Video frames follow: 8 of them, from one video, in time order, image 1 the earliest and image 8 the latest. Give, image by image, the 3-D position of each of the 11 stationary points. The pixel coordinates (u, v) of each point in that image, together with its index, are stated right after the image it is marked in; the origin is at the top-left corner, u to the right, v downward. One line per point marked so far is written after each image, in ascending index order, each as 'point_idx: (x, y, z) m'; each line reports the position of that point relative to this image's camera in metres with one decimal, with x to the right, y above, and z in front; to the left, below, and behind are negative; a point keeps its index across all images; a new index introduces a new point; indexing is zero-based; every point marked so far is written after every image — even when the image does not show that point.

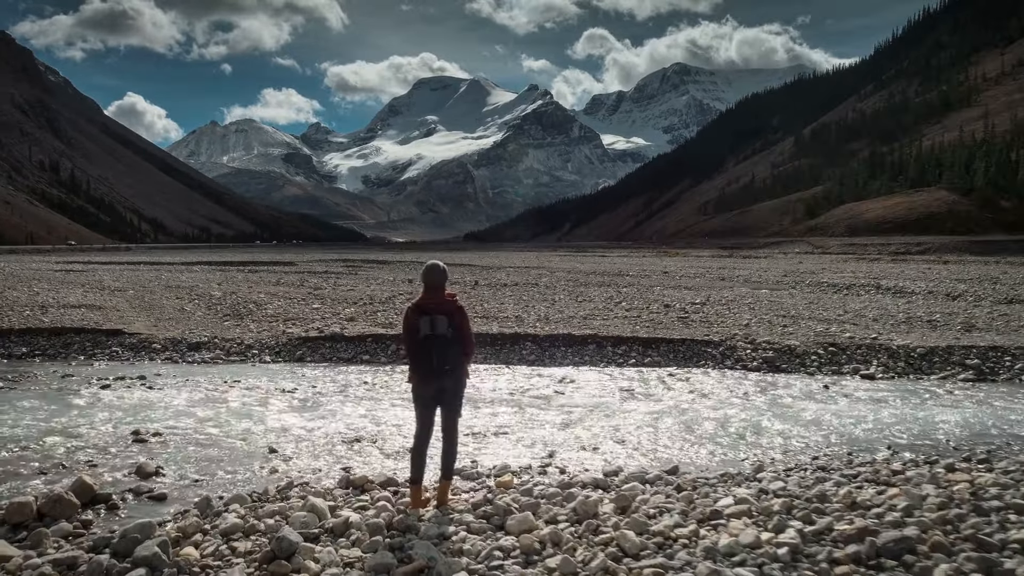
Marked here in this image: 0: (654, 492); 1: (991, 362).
0: (+0.6, -1.1, +4.0) m
1: (+5.5, -0.8, +8.9) m
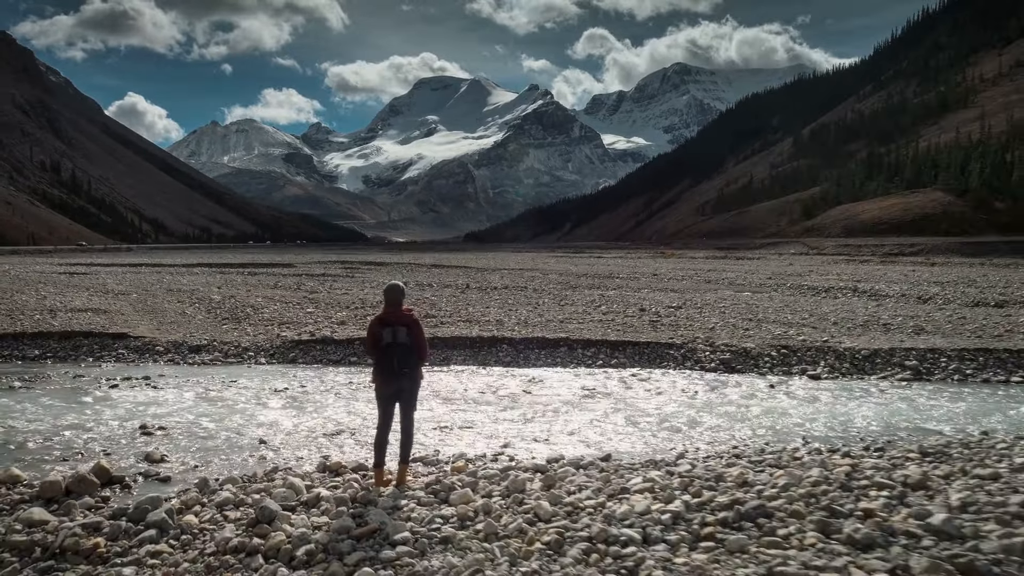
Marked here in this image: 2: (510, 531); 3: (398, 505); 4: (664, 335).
0: (+0.3, -1.2, +4.7) m
1: (+5.2, -0.9, +9.6) m
2: (0.0, -1.2, +3.6) m
3: (-0.7, -1.2, +3.9) m
4: (+2.2, -0.7, +11.1) m
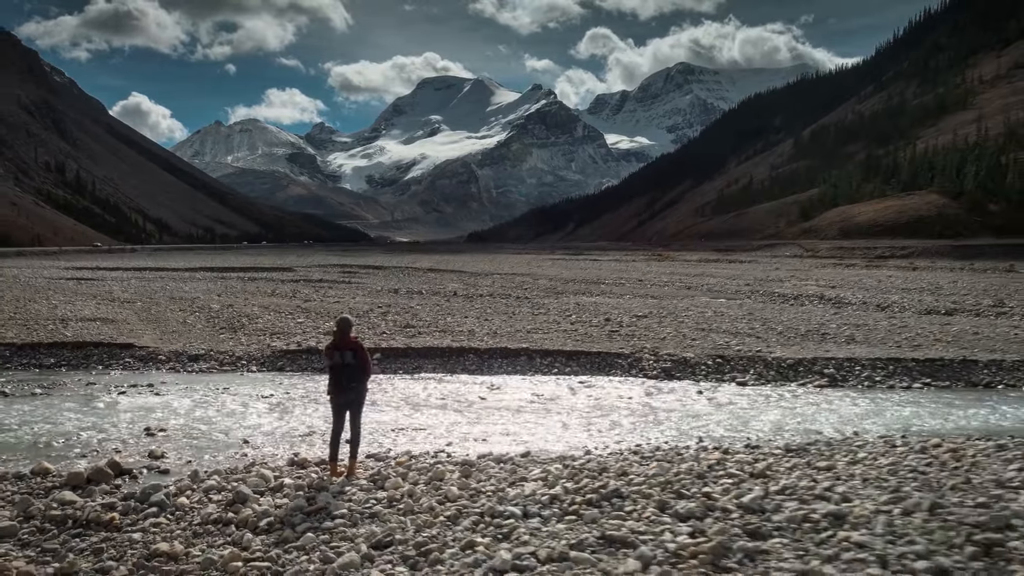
0: (-0.2, -1.4, +5.9) m
1: (+4.7, -1.2, +10.8) m
2: (-0.6, -1.4, +4.8) m
3: (-1.2, -1.4, +5.1) m
4: (+1.6, -0.9, +12.3) m
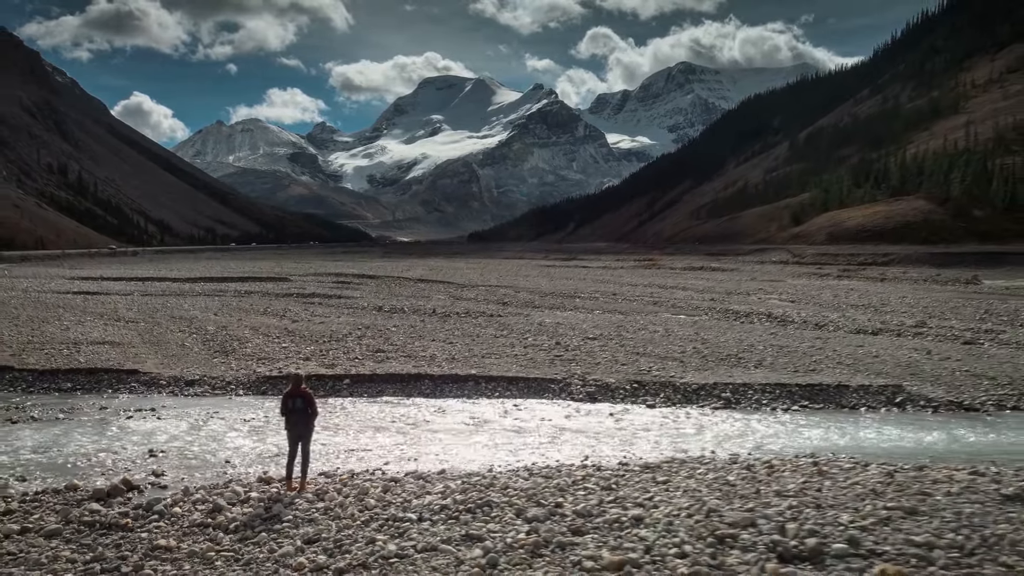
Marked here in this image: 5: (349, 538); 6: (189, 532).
0: (-1.1, -2.0, +7.9) m
1: (+3.8, -1.8, +12.8) m
2: (-1.5, -2.0, +6.8) m
3: (-2.1, -2.0, +7.1) m
4: (+0.7, -1.5, +14.3) m
5: (-1.3, -2.1, +6.3) m
6: (-2.8, -2.1, +6.5) m
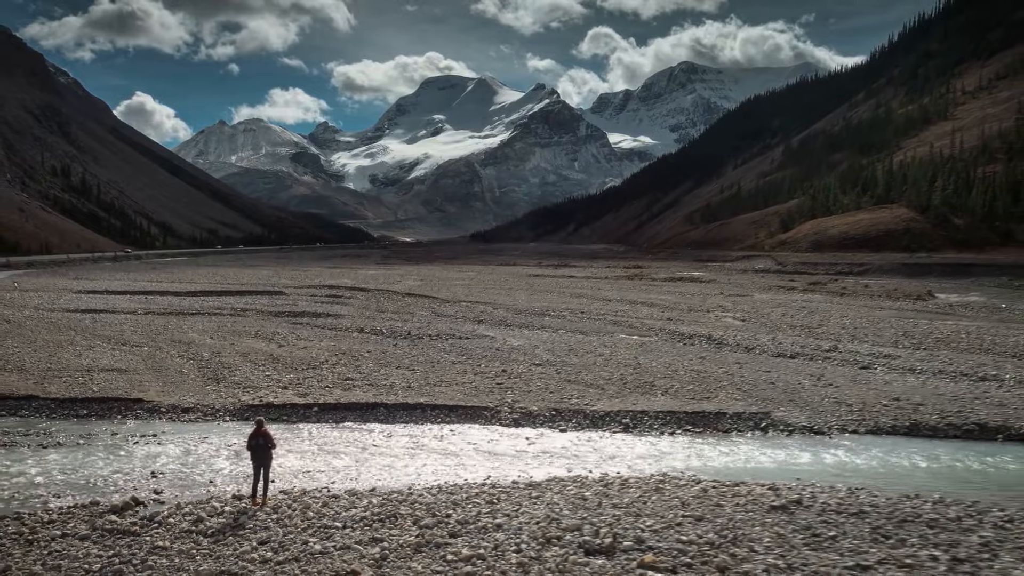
0: (-2.4, -2.9, +10.6) m
1: (+2.5, -2.7, +15.5) m
2: (-2.7, -3.0, +9.5) m
3: (-3.4, -3.0, +9.8) m
4: (-0.5, -2.5, +17.0) m
5: (-2.6, -3.0, +9.0) m
6: (-4.0, -3.0, +9.3) m
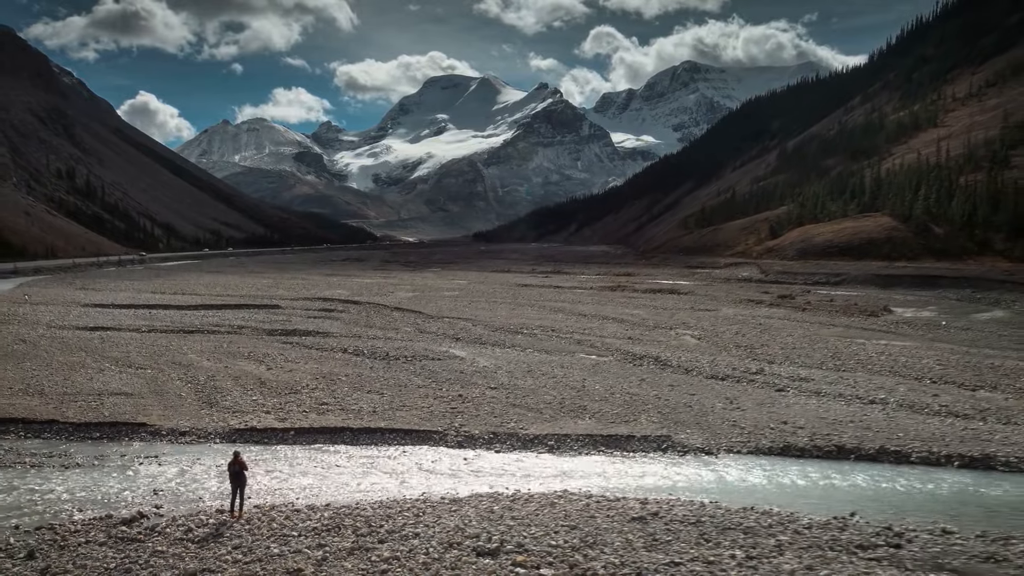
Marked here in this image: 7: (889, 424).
0: (-3.8, -4.0, +13.6) m
1: (+1.1, -3.7, +18.5) m
2: (-4.1, -4.0, +12.5) m
3: (-4.8, -4.0, +12.8) m
4: (-1.9, -3.5, +20.0) m
5: (-4.0, -4.1, +12.0) m
6: (-5.4, -4.1, +12.3) m
7: (+9.5, -3.4, +19.4) m
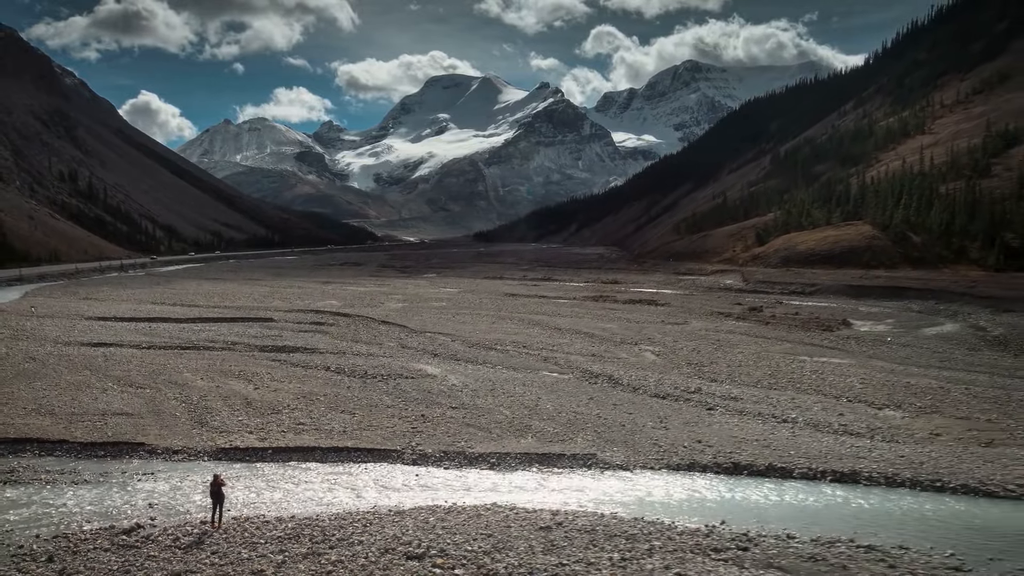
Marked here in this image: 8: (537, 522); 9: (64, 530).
0: (-5.3, -5.1, +16.6) m
1: (-0.3, -4.8, +21.4) m
2: (-5.6, -5.1, +15.5) m
3: (-6.3, -5.1, +15.8) m
4: (-3.4, -4.6, +23.0) m
5: (-5.5, -5.2, +15.0) m
6: (-6.9, -5.2, +15.3) m
7: (+8.0, -4.5, +22.3) m
8: (+0.5, -5.1, +16.5) m
9: (-9.8, -5.2, +16.6) m
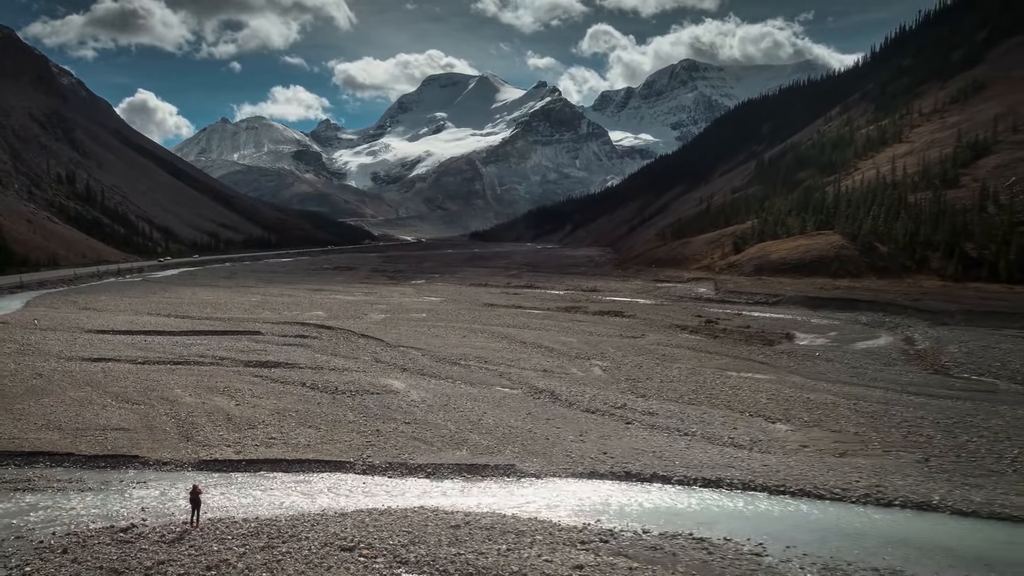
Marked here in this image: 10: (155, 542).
0: (-7.5, -6.4, +20.9) m
1: (-2.6, -6.1, +25.7) m
2: (-7.9, -6.5, +19.8) m
3: (-8.5, -6.4, +20.1) m
4: (-5.6, -5.9, +27.3) m
5: (-7.7, -6.5, +19.3) m
6: (-9.2, -6.5, +19.5) m
7: (+5.8, -5.8, +26.7) m
8: (-1.7, -6.4, +20.8) m
9: (-12.0, -6.6, +20.9) m
10: (-9.1, -6.5, +19.6) m
